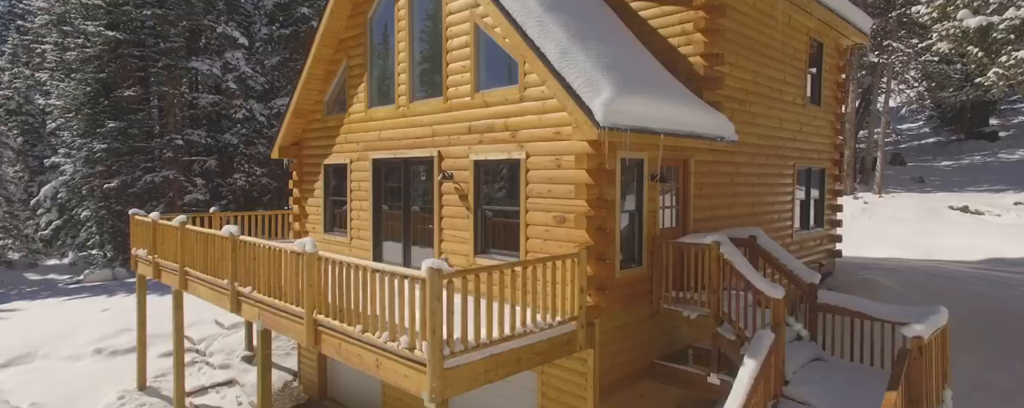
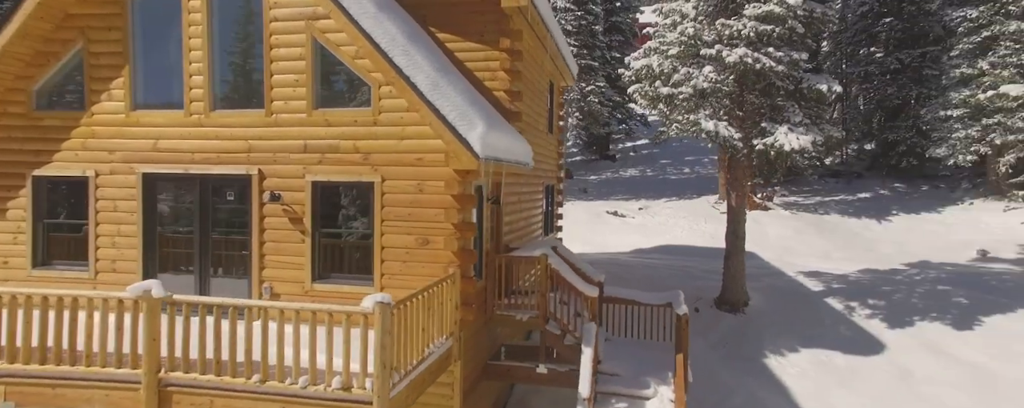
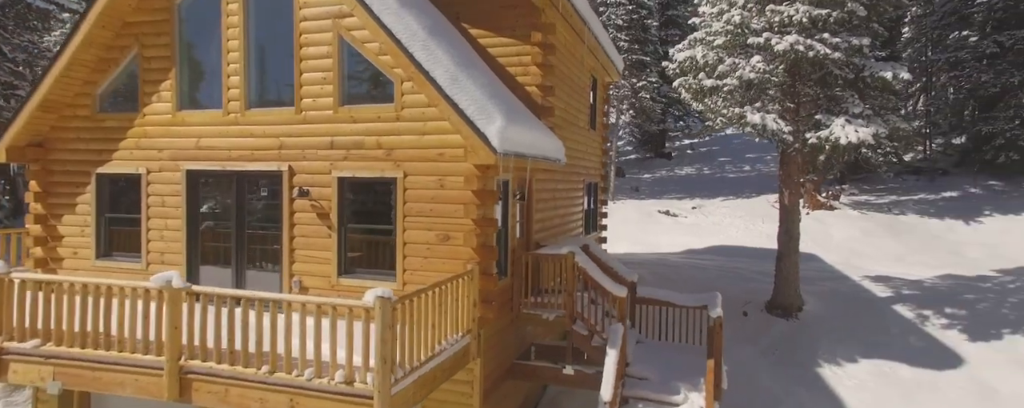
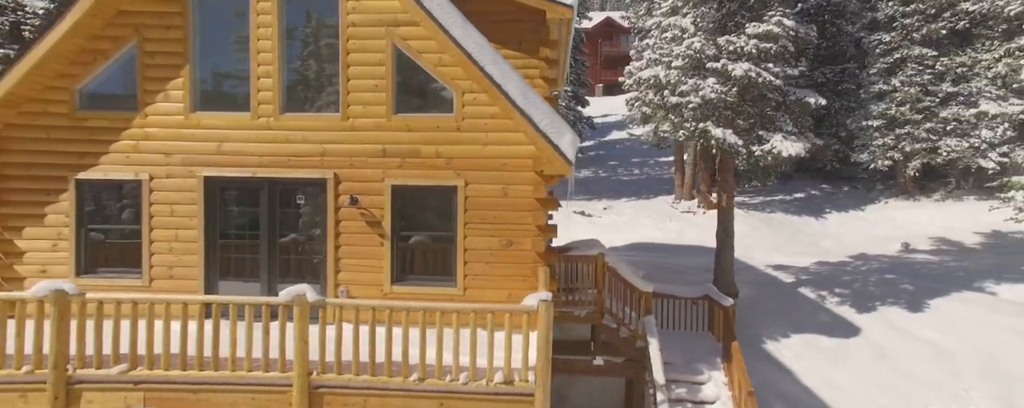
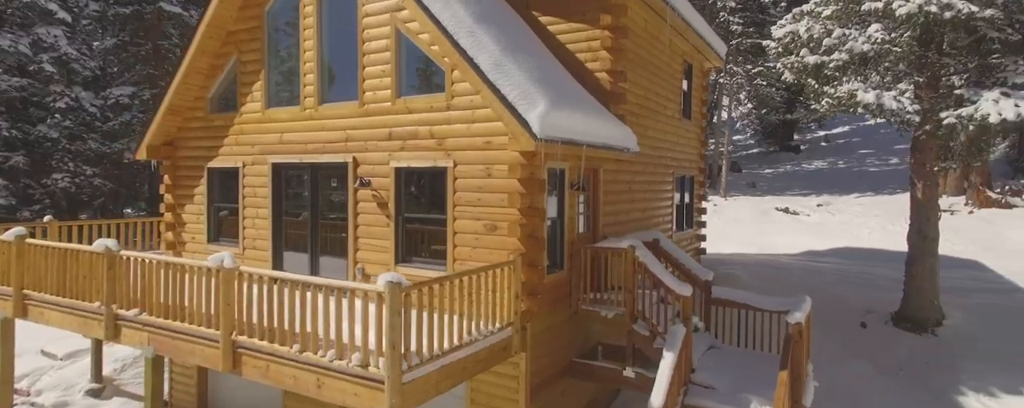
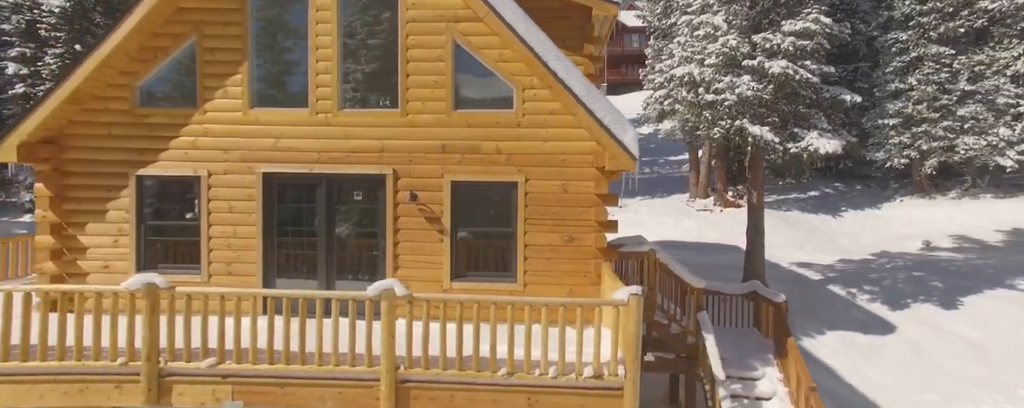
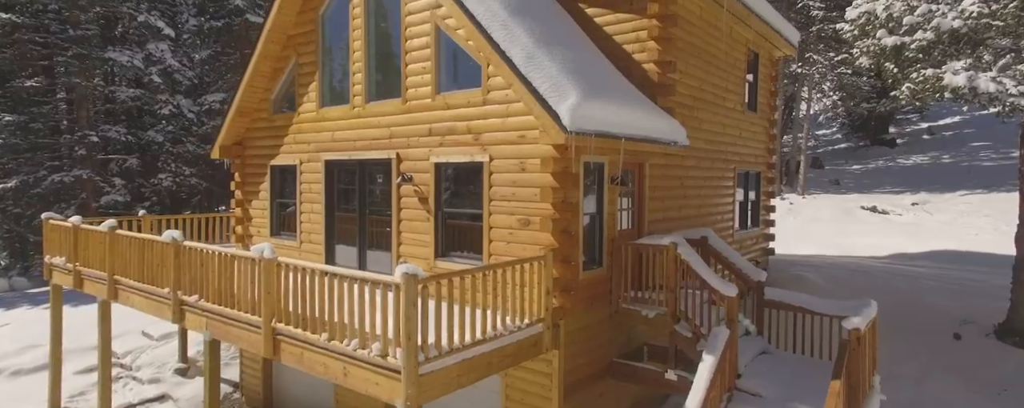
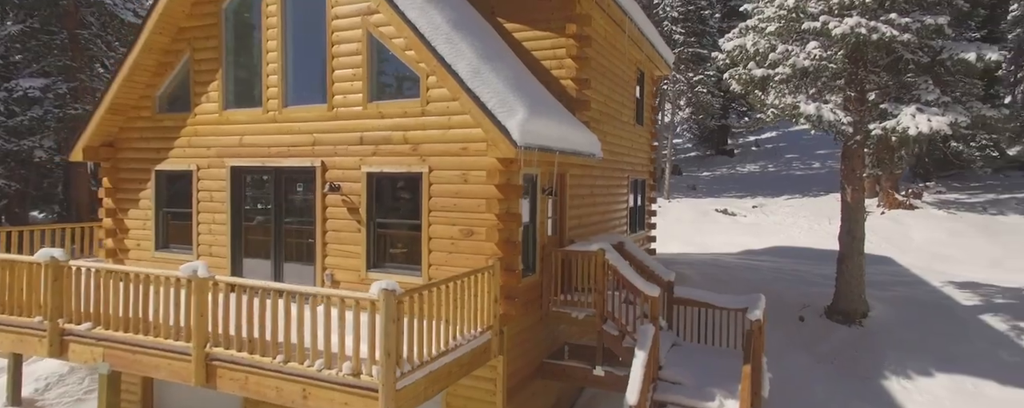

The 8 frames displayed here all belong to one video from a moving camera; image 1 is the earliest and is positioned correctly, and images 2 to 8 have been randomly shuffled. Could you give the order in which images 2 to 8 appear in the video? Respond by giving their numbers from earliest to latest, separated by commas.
7, 5, 8, 3, 2, 4, 6
